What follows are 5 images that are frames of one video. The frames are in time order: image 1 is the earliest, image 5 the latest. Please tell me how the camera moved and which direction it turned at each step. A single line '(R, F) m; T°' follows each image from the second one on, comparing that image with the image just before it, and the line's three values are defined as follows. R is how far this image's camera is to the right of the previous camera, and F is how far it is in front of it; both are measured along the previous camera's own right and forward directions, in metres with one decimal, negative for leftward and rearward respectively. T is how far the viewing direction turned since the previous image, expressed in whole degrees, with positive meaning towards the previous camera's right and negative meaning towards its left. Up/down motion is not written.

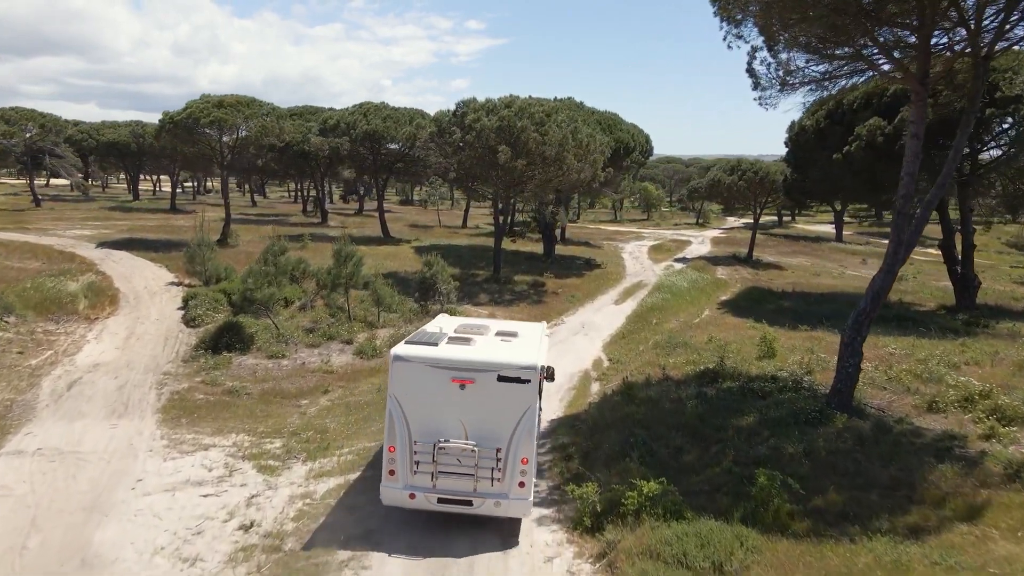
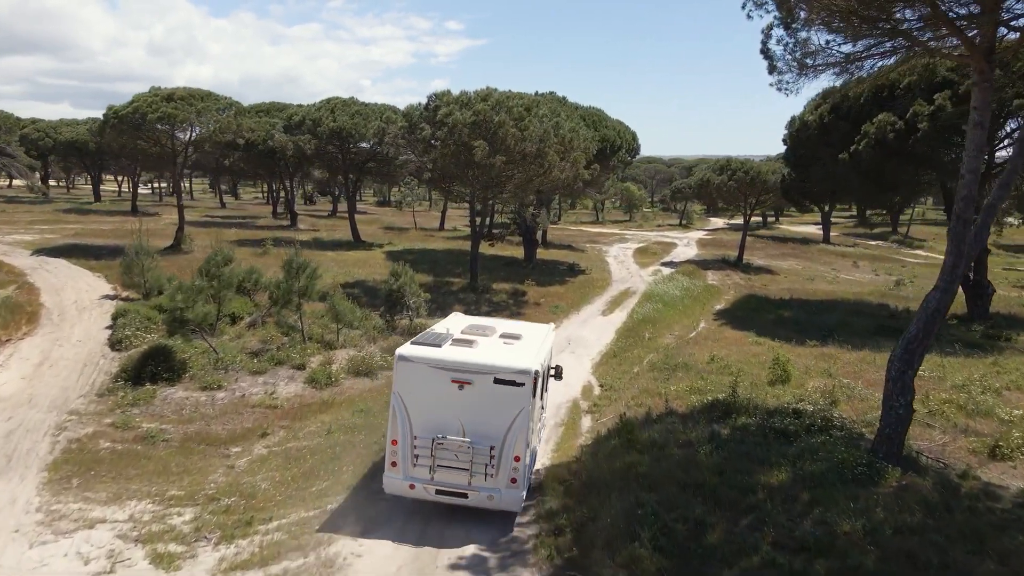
(+0.1, +2.5) m; +2°
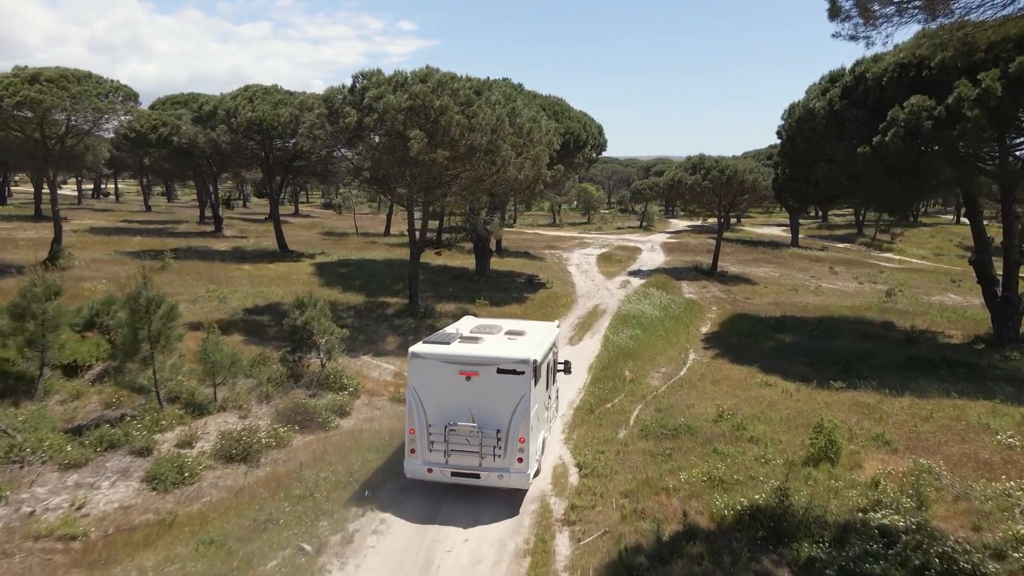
(+0.3, +5.0) m; +4°
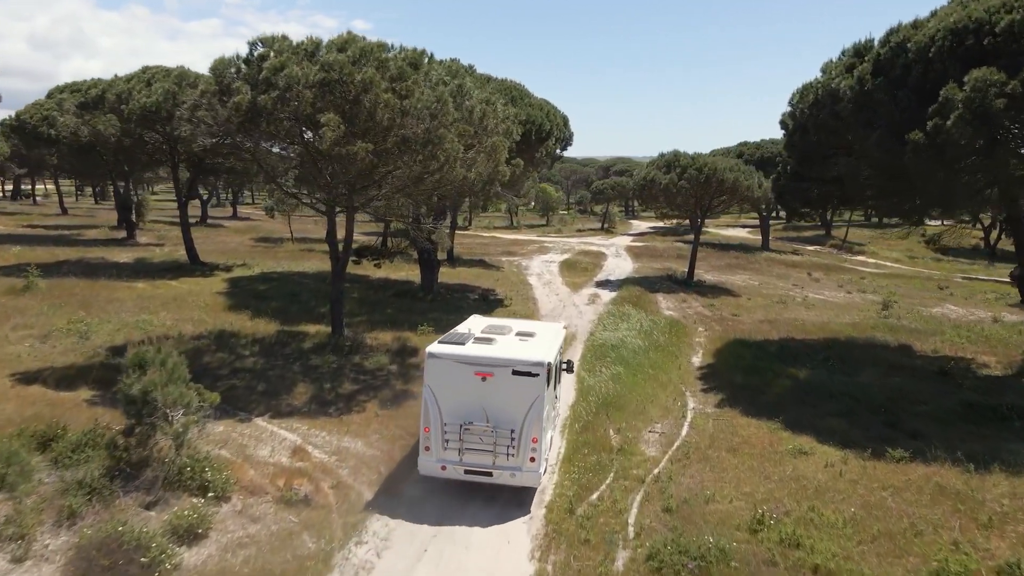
(+0.2, +4.8) m; +3°
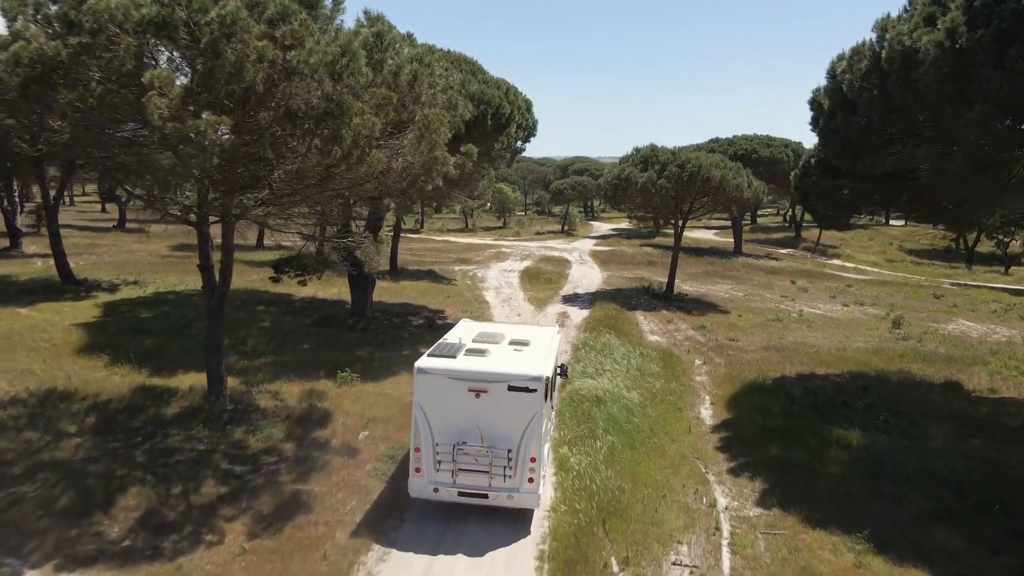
(+0.1, +5.3) m; +4°
